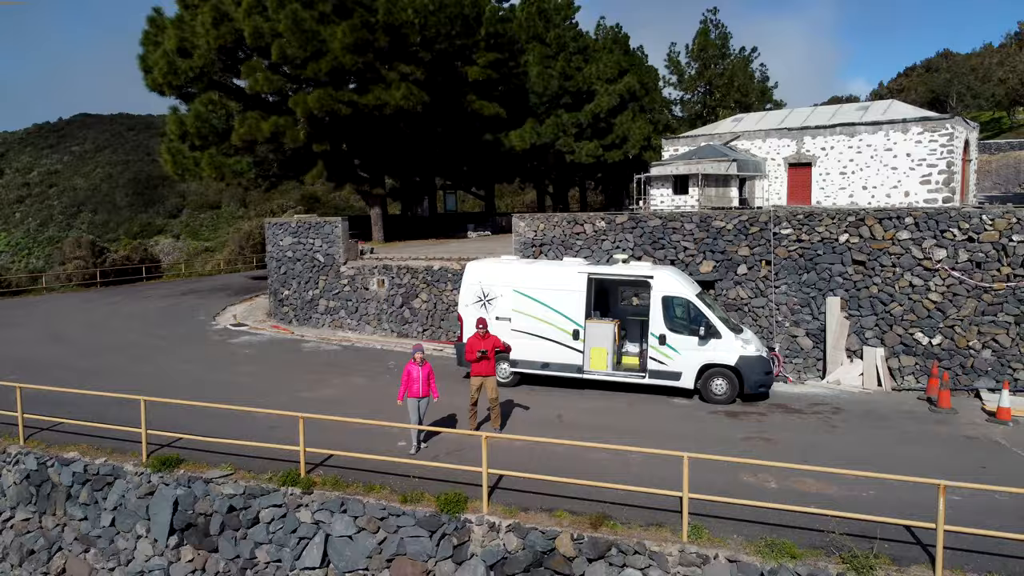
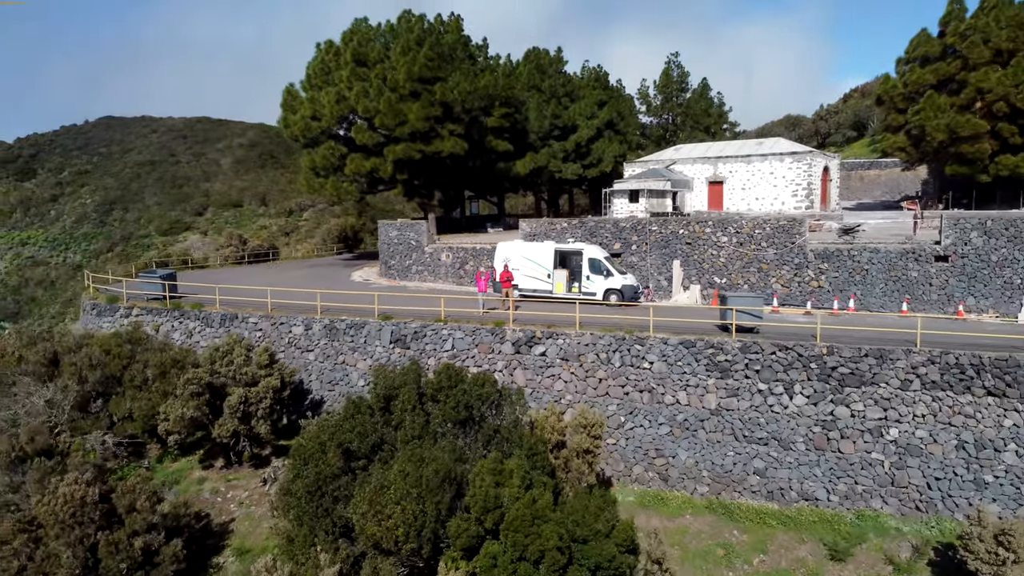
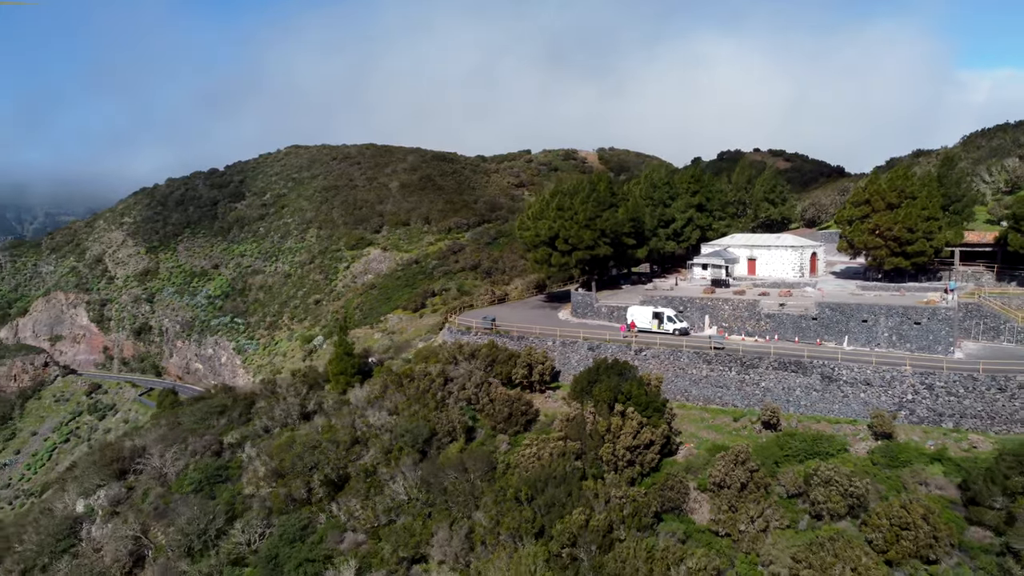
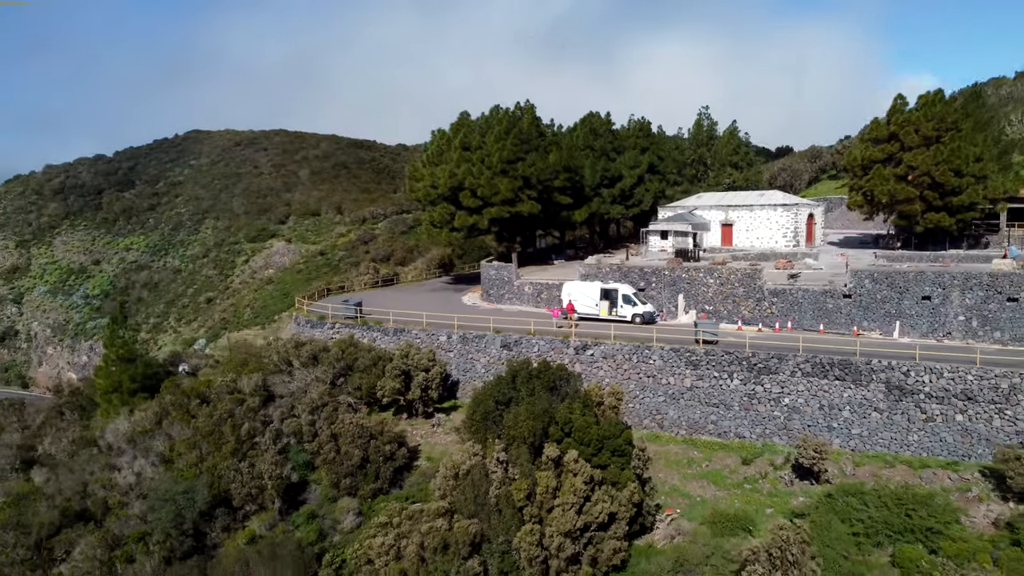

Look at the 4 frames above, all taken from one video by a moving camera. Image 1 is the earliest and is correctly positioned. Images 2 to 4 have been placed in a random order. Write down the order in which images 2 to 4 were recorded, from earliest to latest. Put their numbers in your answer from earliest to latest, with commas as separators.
2, 4, 3
